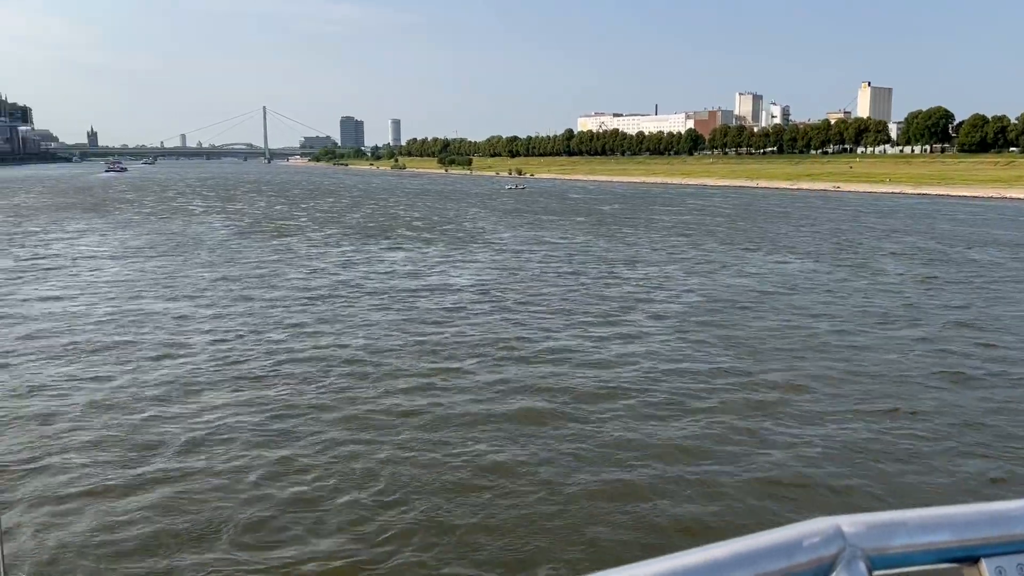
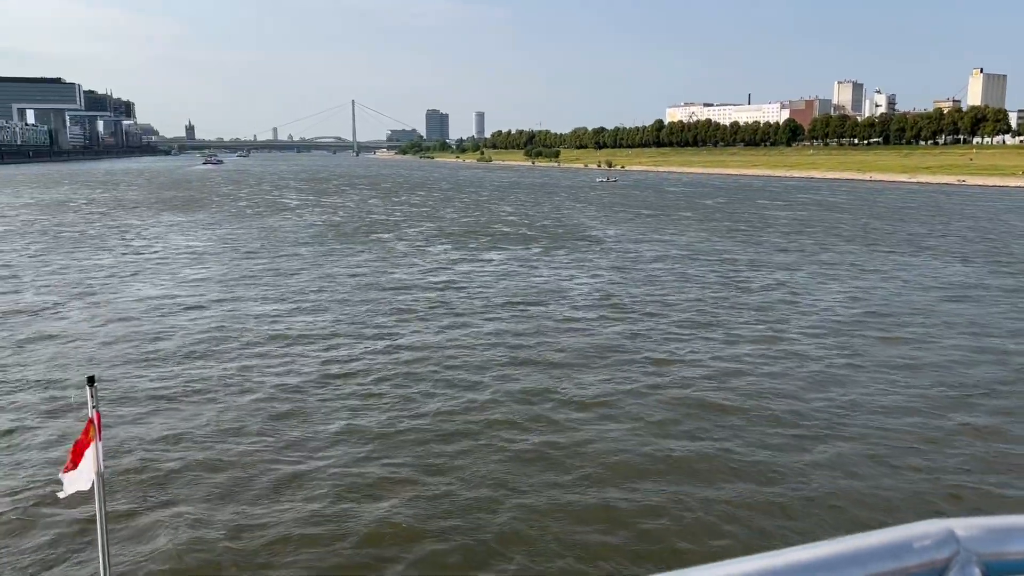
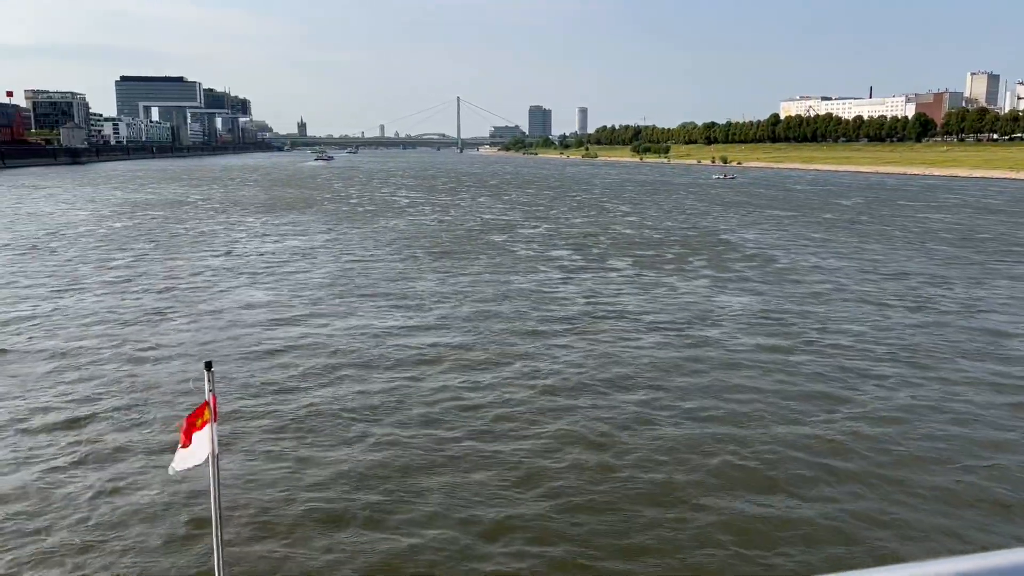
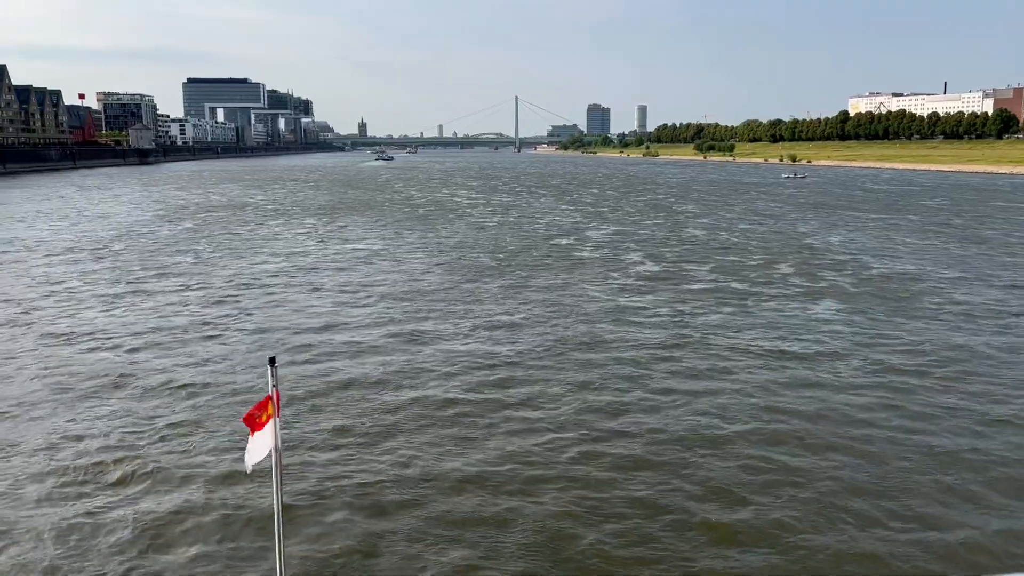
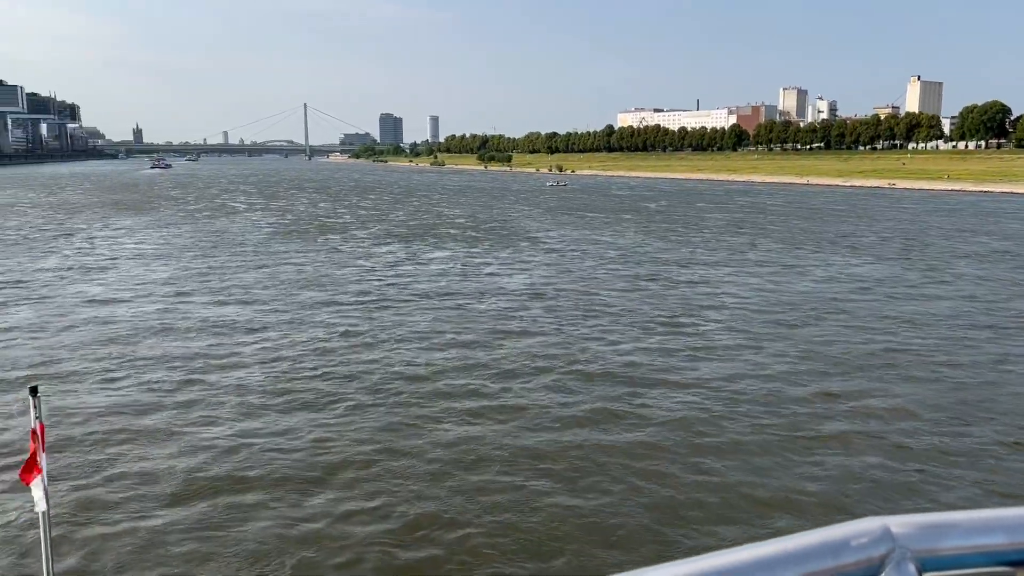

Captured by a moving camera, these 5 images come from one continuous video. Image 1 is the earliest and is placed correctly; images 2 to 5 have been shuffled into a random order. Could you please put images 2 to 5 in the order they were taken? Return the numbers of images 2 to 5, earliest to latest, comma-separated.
5, 2, 3, 4
